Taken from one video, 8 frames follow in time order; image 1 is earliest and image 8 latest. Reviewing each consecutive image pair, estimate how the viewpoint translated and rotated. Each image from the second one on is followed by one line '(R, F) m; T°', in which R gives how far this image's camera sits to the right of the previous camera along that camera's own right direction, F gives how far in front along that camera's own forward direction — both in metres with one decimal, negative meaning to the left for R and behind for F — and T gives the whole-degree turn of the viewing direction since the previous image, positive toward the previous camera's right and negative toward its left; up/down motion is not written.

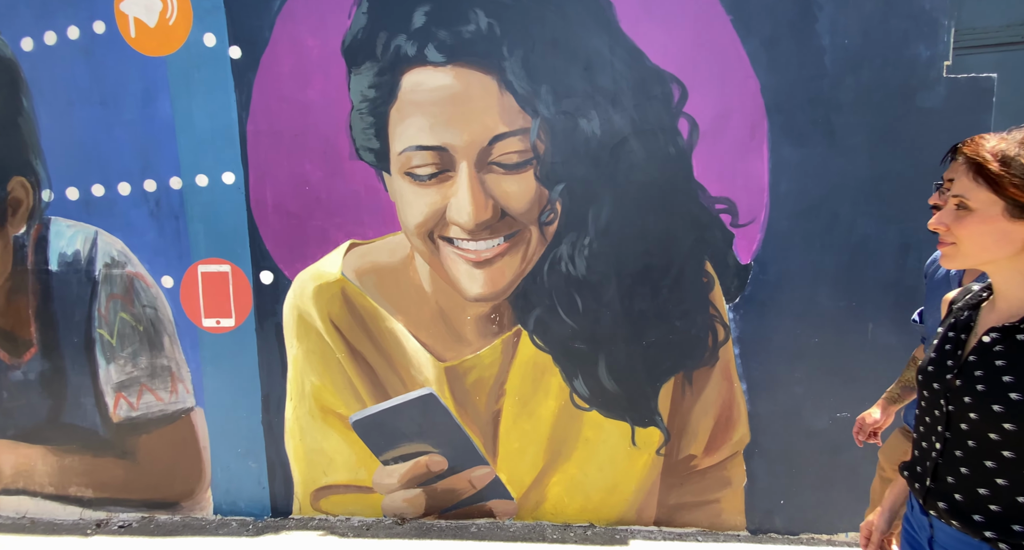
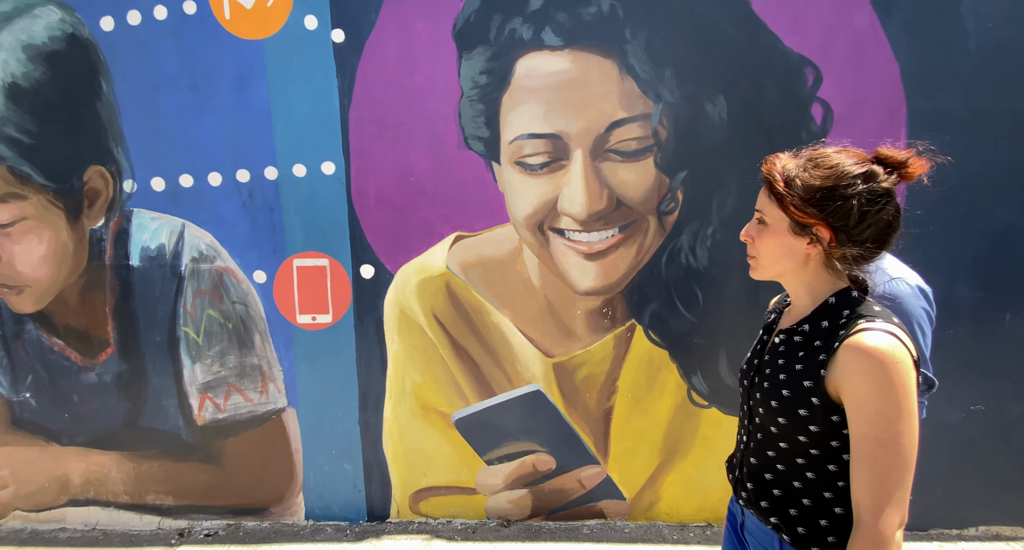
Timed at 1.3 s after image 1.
(-0.7, +0.1) m; +2°
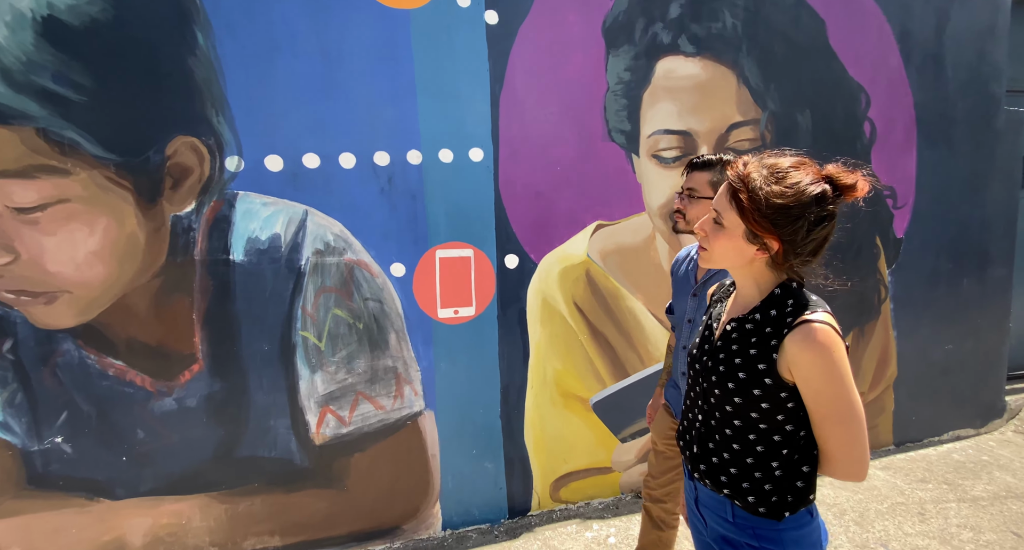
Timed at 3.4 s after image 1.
(-2.0, +0.3) m; +23°
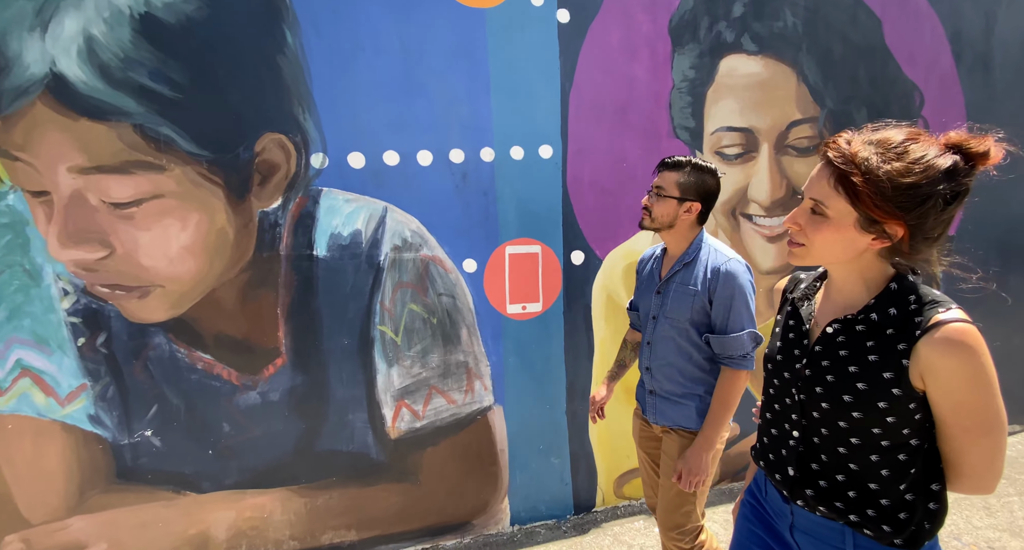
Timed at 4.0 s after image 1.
(-0.4, 0.0) m; 0°
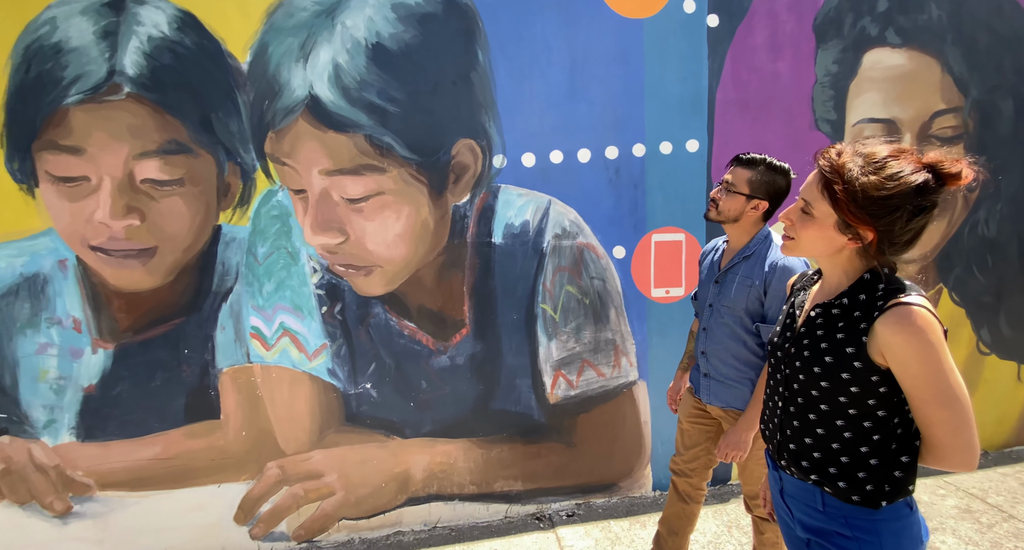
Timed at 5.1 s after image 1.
(-0.4, -0.4) m; -8°
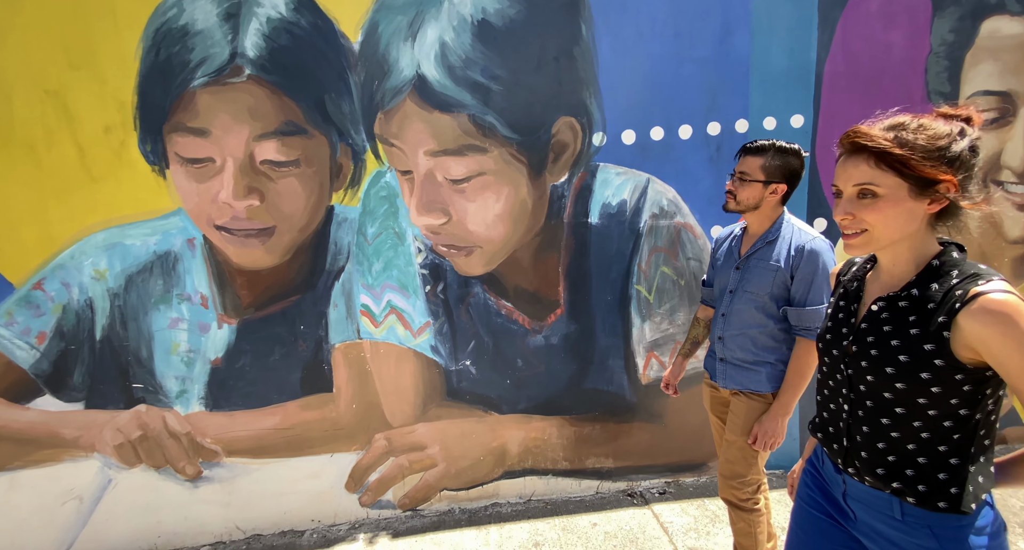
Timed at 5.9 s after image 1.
(-0.3, 0.0) m; -4°
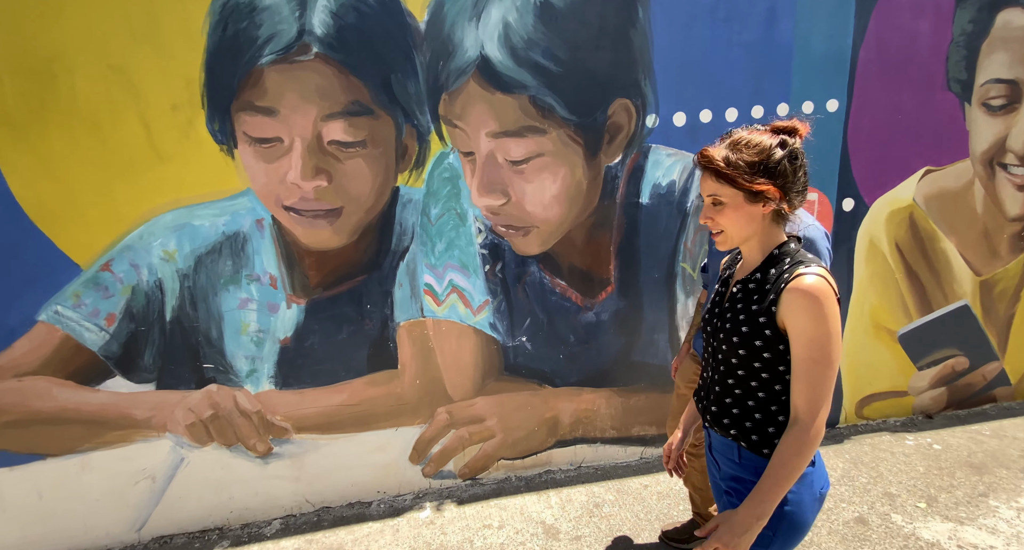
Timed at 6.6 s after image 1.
(-0.5, -0.1) m; +4°
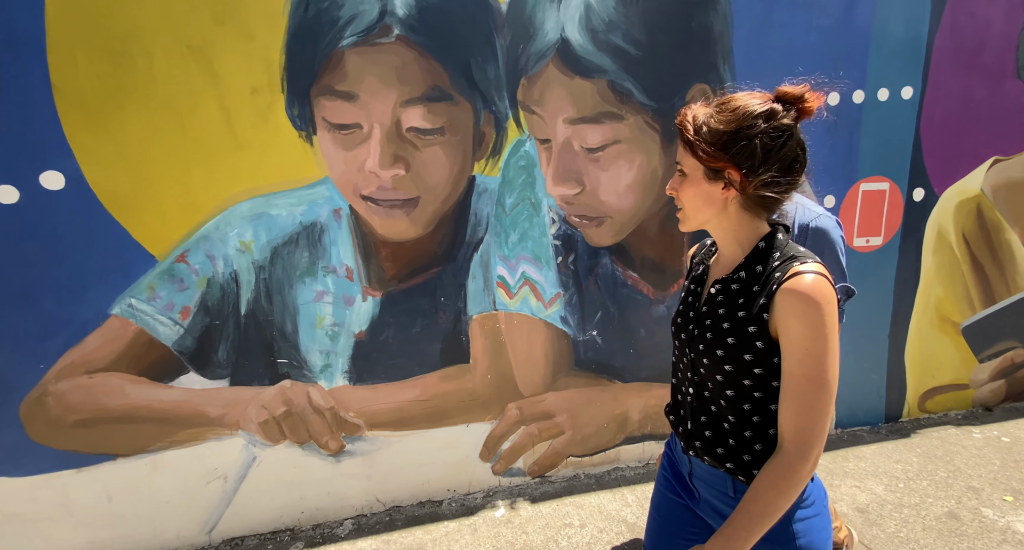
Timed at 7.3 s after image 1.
(-0.4, +0.1) m; +1°
